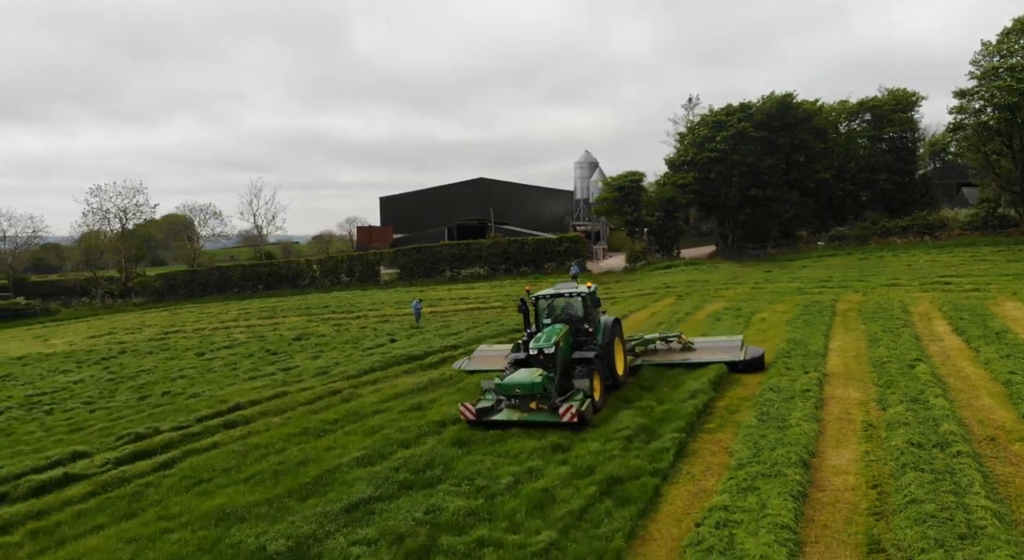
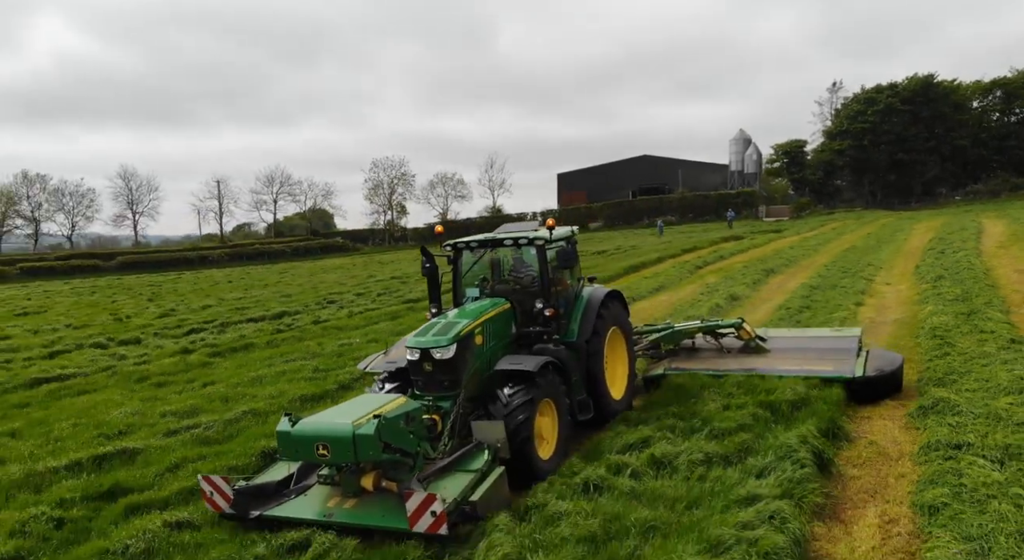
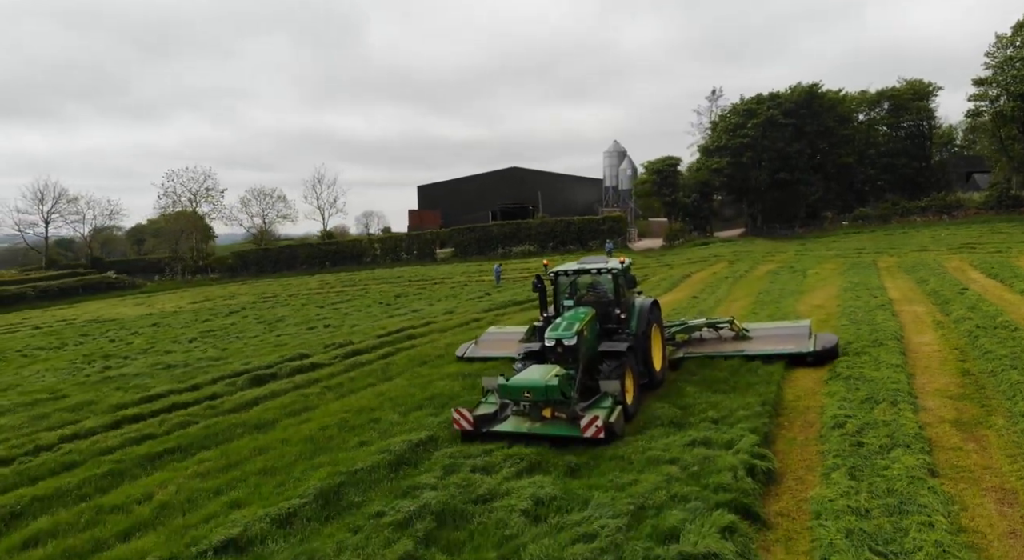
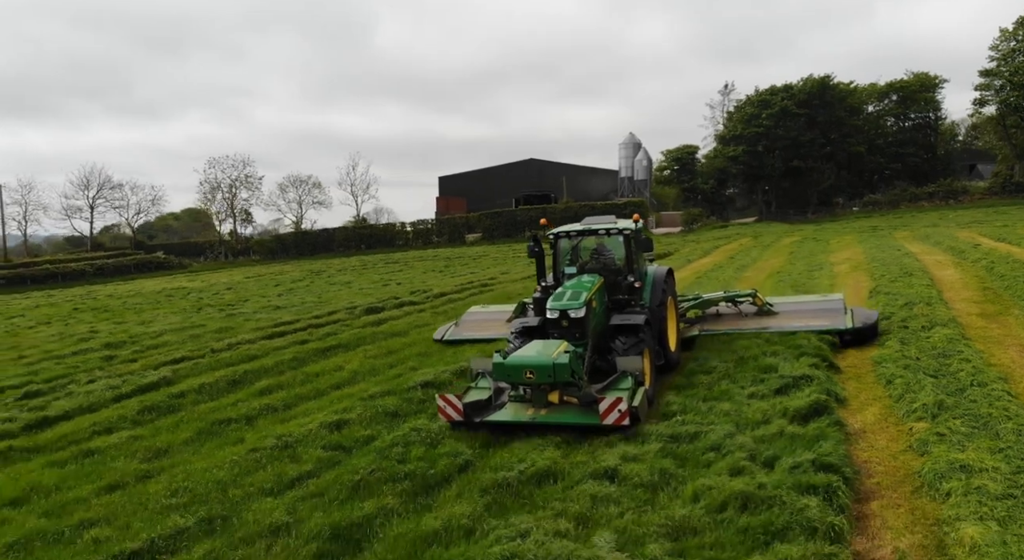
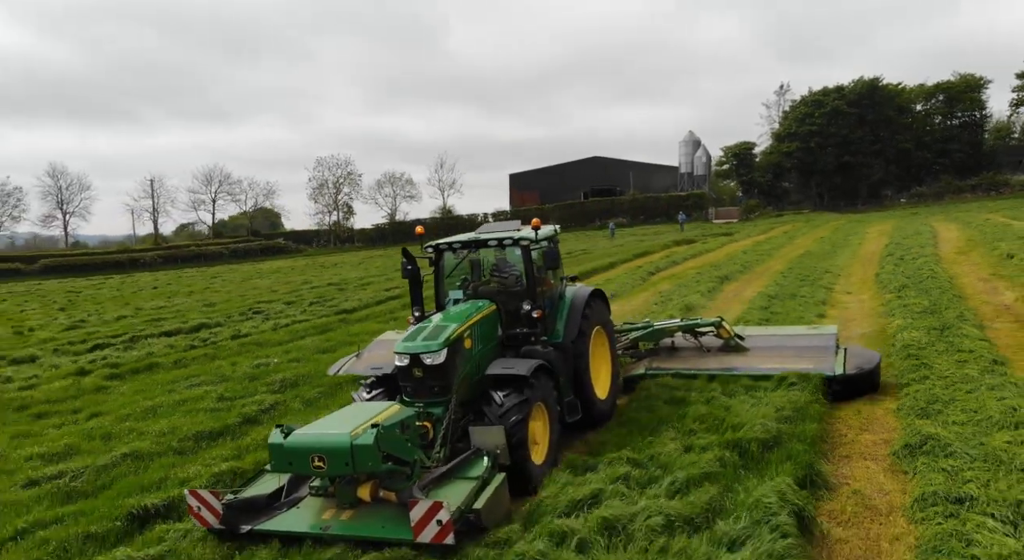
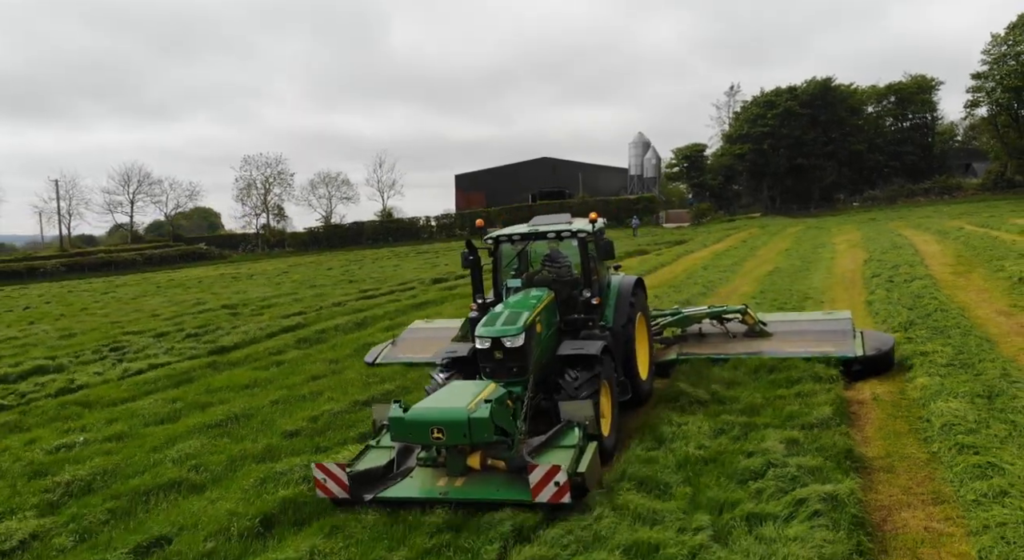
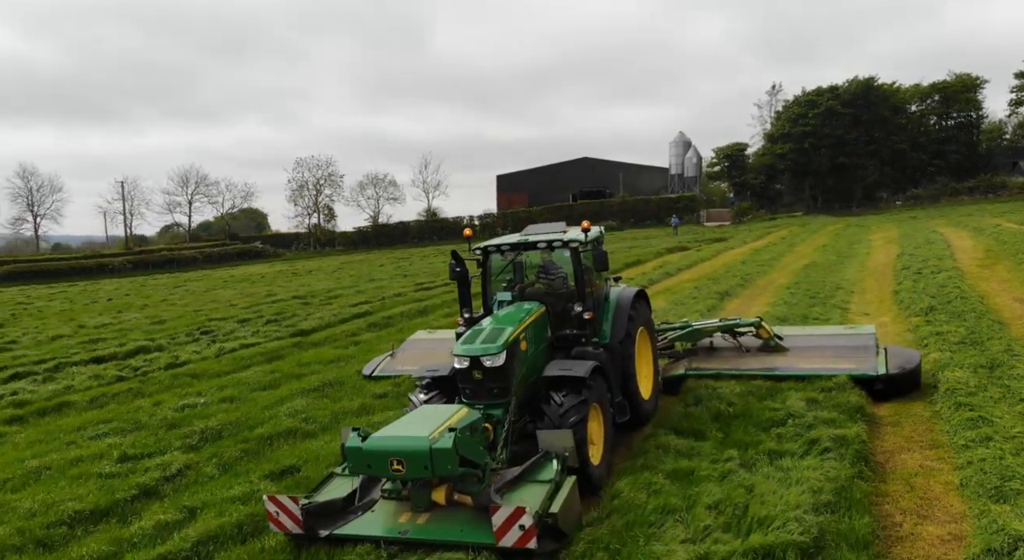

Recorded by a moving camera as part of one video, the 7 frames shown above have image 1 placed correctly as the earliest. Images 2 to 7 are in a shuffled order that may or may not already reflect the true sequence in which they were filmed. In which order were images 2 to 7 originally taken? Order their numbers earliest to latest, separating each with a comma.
3, 4, 6, 7, 5, 2
